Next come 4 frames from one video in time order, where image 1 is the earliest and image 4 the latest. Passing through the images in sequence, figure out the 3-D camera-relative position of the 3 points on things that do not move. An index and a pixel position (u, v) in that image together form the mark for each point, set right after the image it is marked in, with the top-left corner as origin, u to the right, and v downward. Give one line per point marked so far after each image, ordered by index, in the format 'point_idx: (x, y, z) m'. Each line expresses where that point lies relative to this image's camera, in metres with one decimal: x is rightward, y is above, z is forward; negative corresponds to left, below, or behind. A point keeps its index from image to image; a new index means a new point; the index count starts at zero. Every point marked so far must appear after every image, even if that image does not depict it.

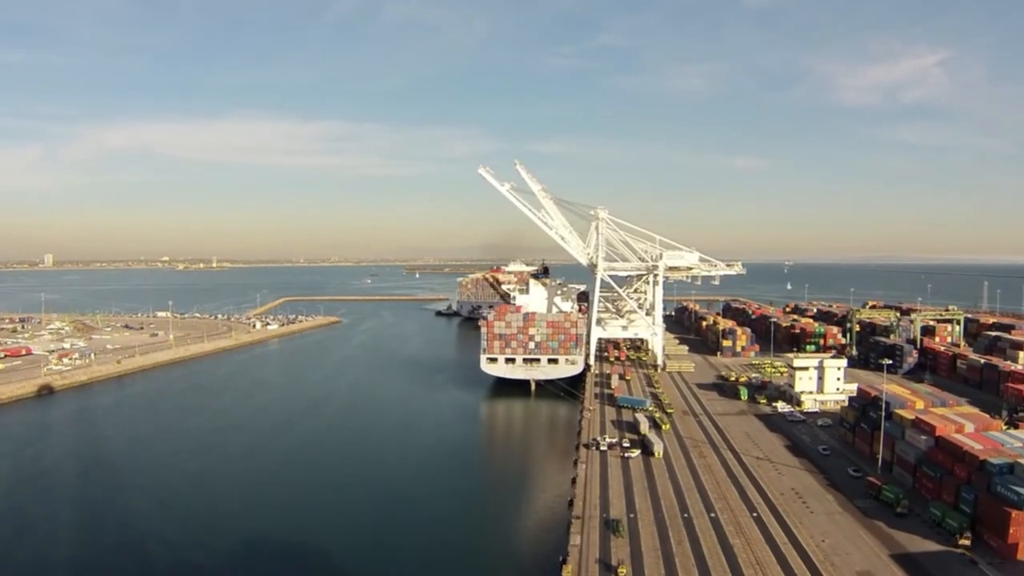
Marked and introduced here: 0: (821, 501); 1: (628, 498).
0: (+11.0, -7.6, +18.8) m
1: (+4.1, -7.4, +18.5) m
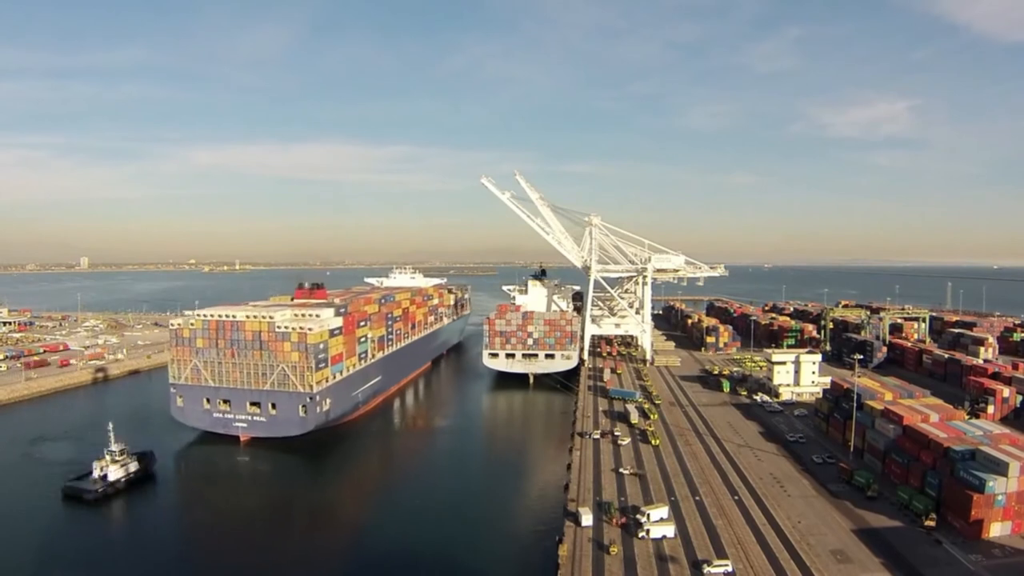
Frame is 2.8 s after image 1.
0: (+11.0, -7.6, +20.9) m
1: (+4.1, -7.4, +20.6) m
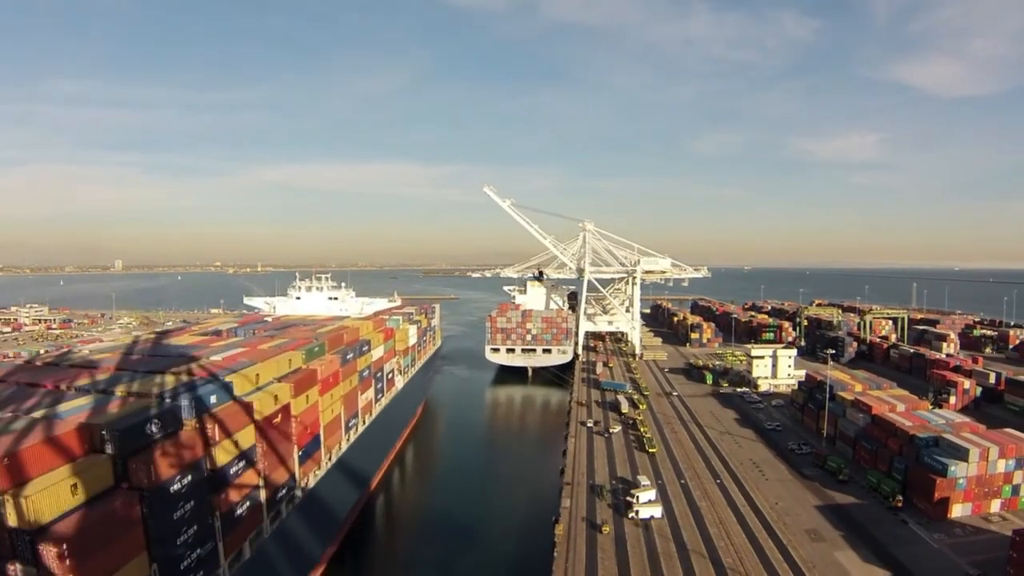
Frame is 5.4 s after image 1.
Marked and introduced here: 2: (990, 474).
0: (+11.1, -7.6, +23.4) m
1: (+4.1, -7.4, +23.1) m
2: (+17.2, -6.7, +19.5) m
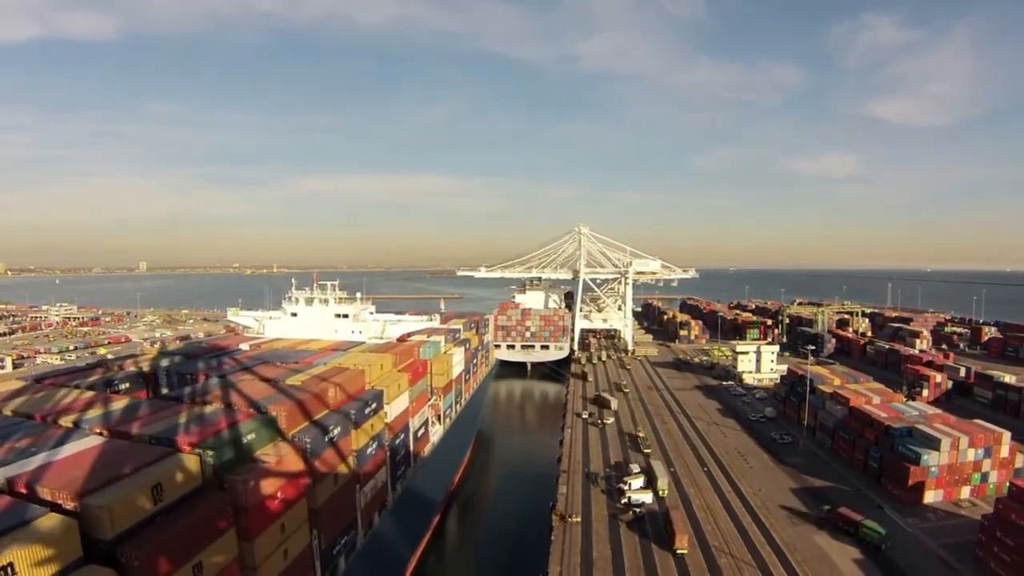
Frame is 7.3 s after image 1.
0: (+11.1, -7.5, +25.4) m
1: (+4.1, -7.3, +25.1) m
2: (+17.2, -6.7, +21.5) m
